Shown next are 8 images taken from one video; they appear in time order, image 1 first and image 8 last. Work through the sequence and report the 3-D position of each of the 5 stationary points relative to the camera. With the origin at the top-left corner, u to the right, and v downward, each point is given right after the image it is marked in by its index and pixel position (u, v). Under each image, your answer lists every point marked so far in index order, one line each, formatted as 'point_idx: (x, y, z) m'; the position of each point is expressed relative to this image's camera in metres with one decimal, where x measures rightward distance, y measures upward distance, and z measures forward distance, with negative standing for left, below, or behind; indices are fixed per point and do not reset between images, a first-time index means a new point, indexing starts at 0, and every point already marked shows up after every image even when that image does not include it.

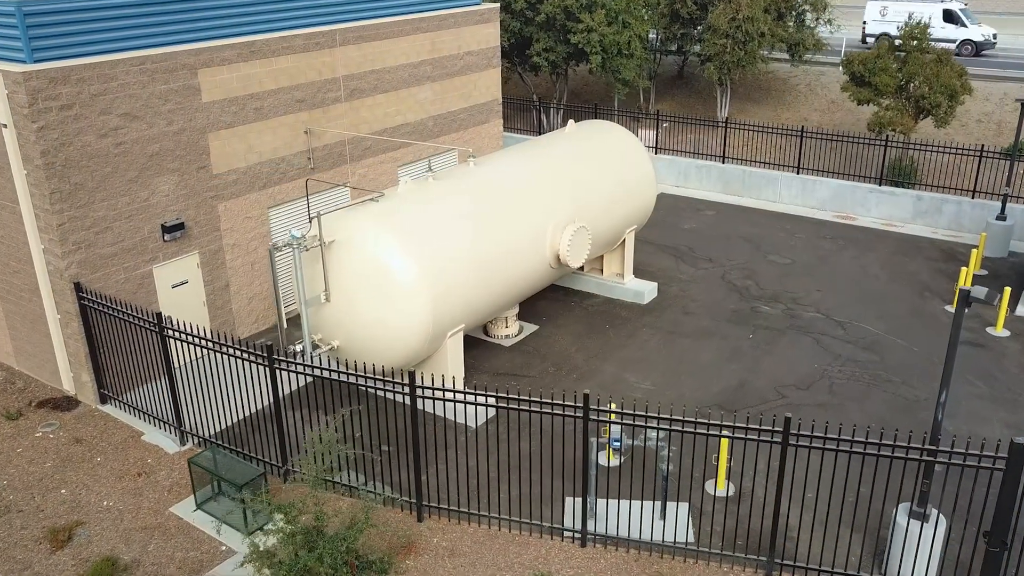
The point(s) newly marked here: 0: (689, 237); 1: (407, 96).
0: (+3.6, +1.0, +17.7) m
1: (-1.9, +3.5, +15.5) m
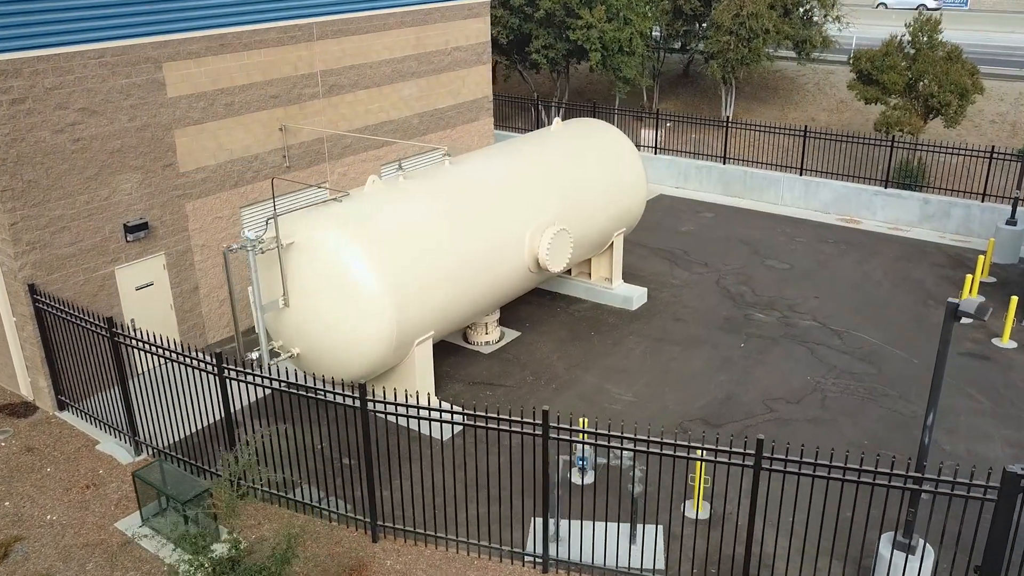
0: (+3.4, +0.9, +17.0) m
1: (-2.1, +3.4, +15.0) m
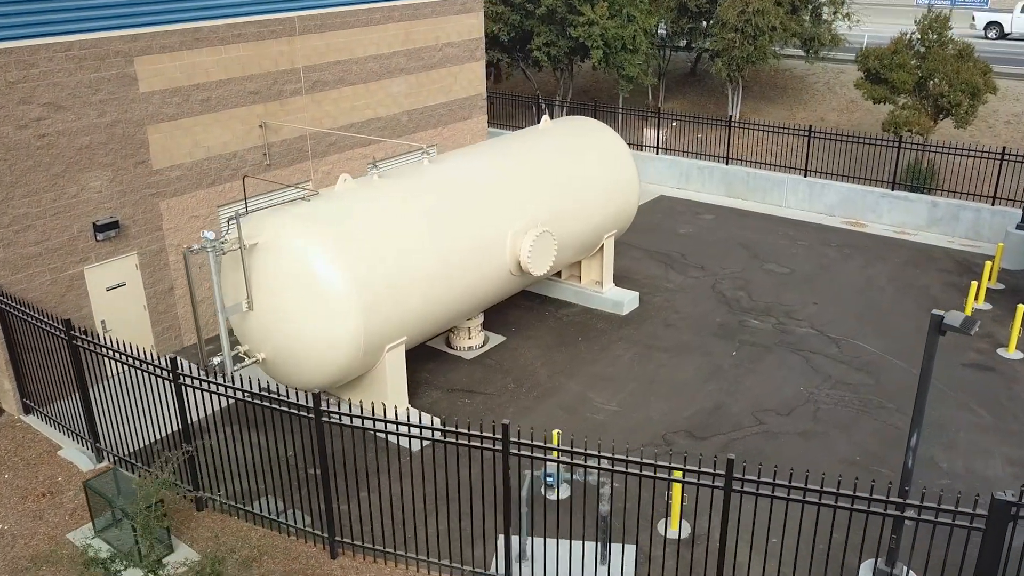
0: (+3.3, +0.9, +16.5) m
1: (-2.3, +3.4, +14.6) m
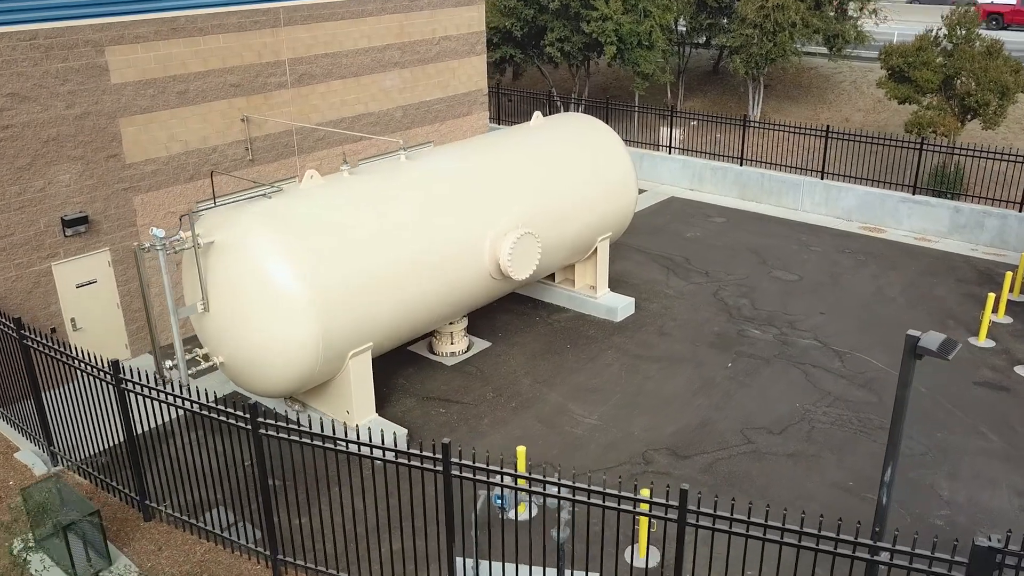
0: (+3.3, +0.8, +15.8) m
1: (-2.3, +3.4, +14.1) m
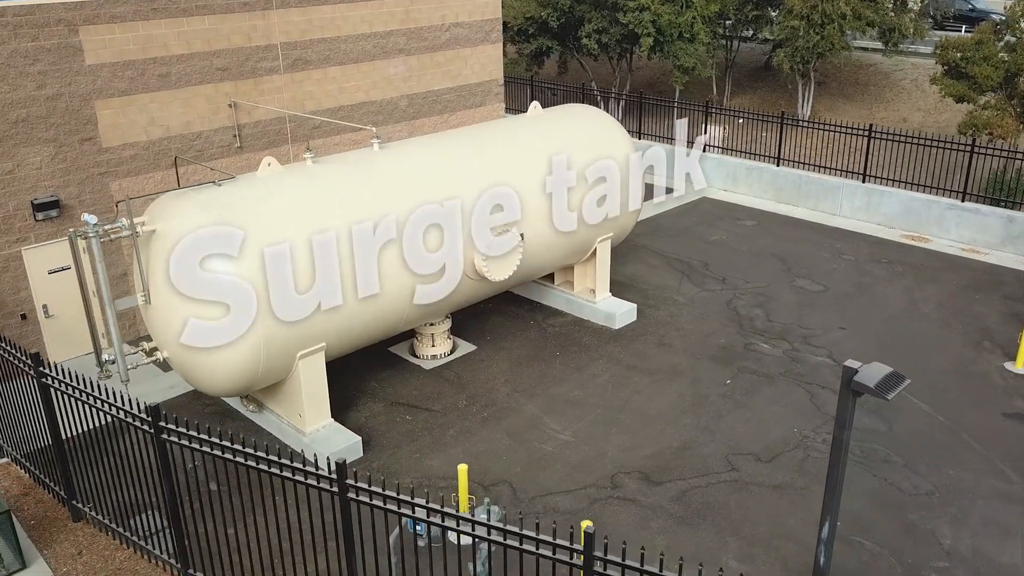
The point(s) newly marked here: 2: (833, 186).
0: (+3.4, +0.6, +14.8) m
1: (-2.2, +3.4, +13.6) m
2: (+6.1, +1.9, +16.4) m
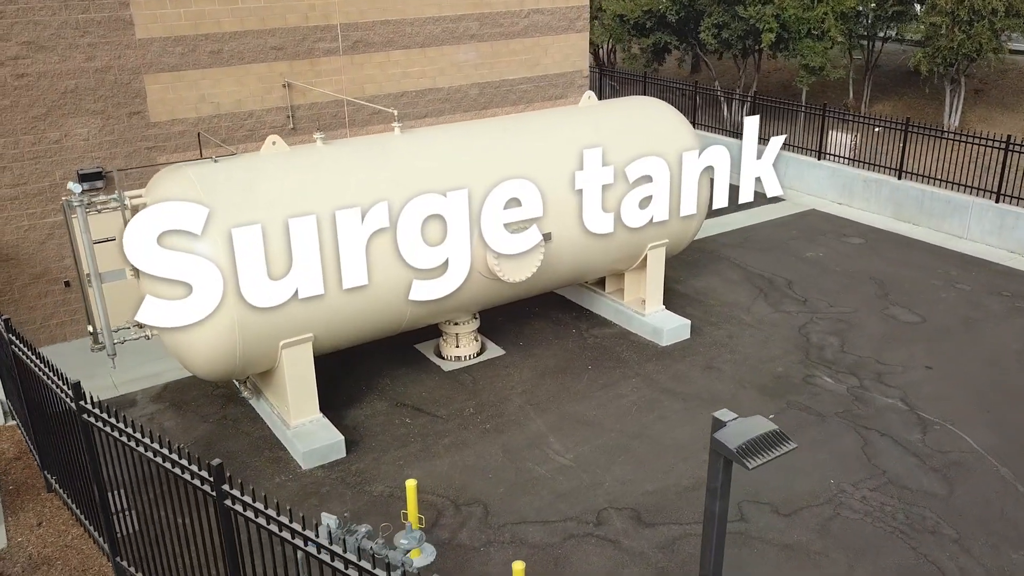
0: (+4.4, +0.3, +13.3) m
1: (-1.1, +3.5, +13.0) m
2: (+7.4, +1.4, +14.3) m
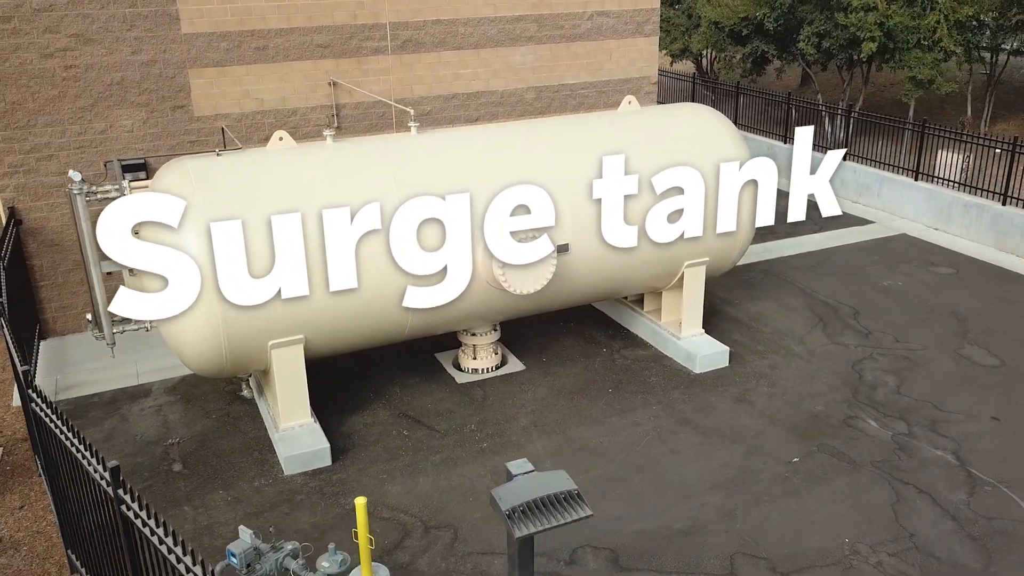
0: (+5.0, -0.1, +12.1) m
1: (-0.3, +3.4, +12.6) m
2: (+8.2, +0.8, +12.7) m
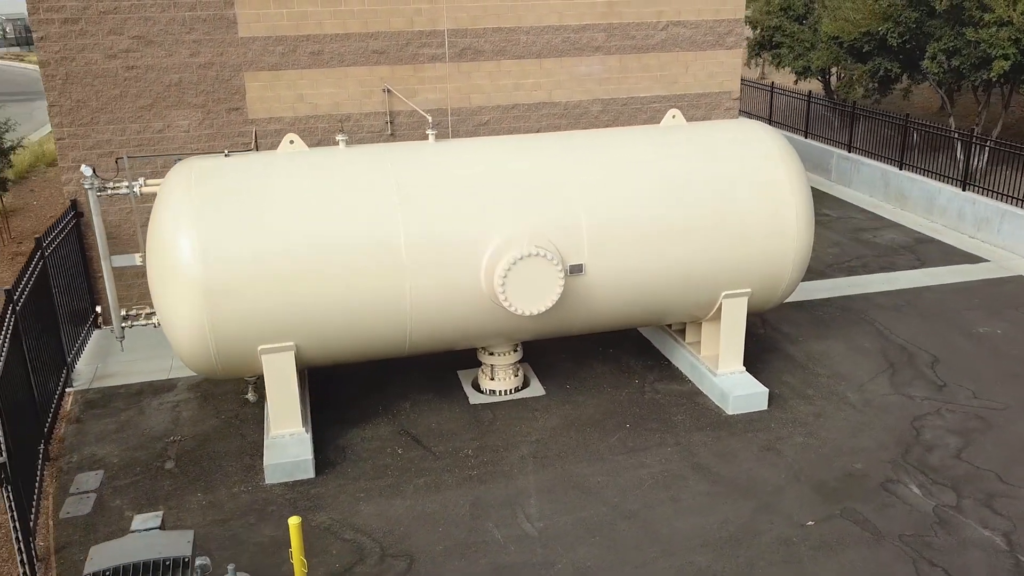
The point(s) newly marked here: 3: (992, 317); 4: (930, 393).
0: (+5.5, -0.7, +10.7) m
1: (+0.6, +3.1, +12.2) m
2: (+8.8, 0.0, +10.7) m
3: (+6.4, -0.4, +11.6) m
4: (+4.6, -1.1, +9.5) m
